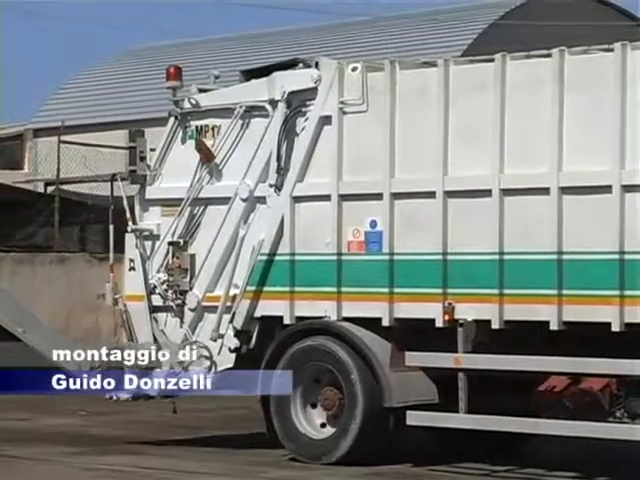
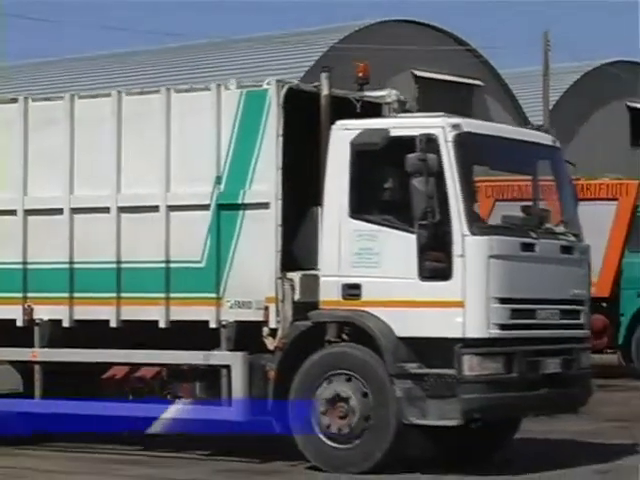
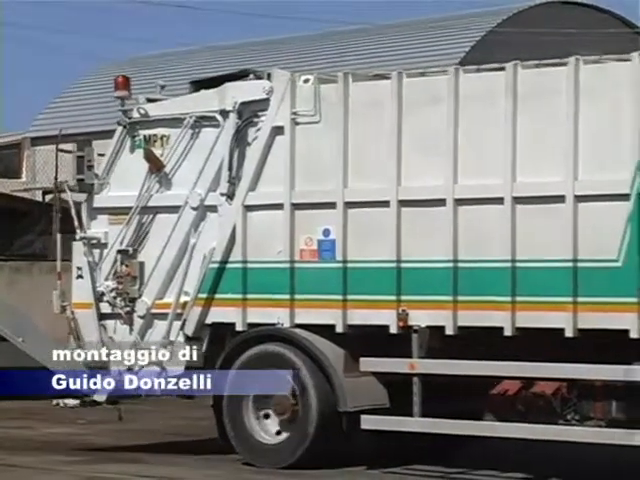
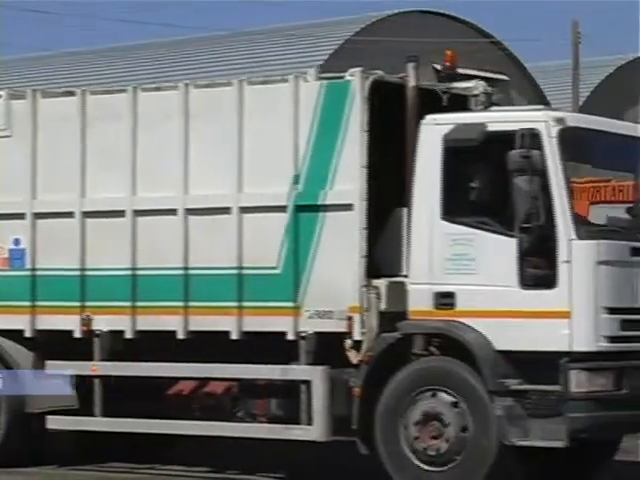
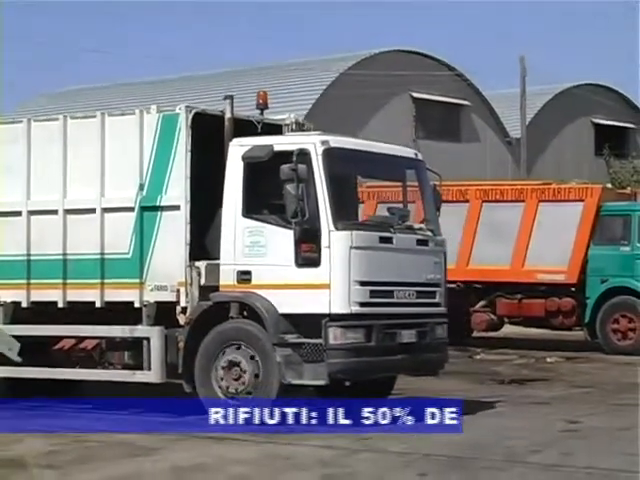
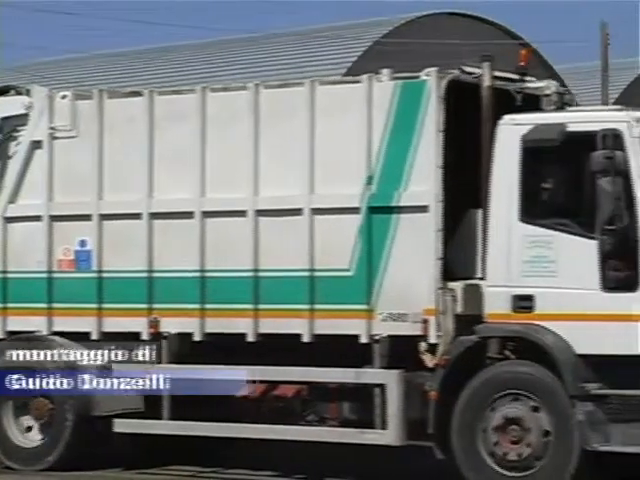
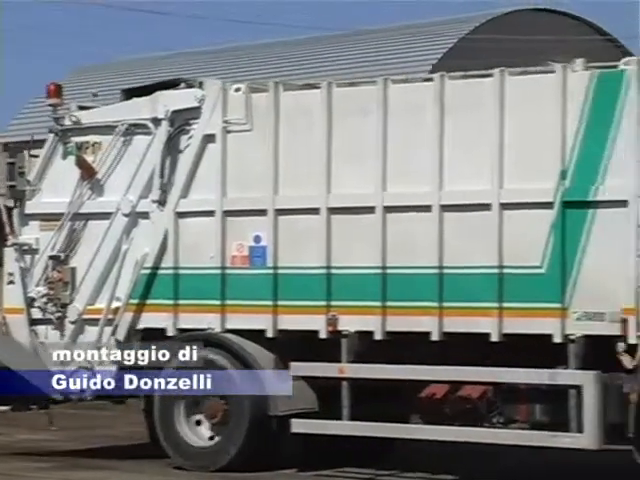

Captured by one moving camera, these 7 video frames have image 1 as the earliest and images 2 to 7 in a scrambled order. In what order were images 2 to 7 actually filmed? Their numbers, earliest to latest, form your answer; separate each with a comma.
3, 7, 6, 4, 2, 5
